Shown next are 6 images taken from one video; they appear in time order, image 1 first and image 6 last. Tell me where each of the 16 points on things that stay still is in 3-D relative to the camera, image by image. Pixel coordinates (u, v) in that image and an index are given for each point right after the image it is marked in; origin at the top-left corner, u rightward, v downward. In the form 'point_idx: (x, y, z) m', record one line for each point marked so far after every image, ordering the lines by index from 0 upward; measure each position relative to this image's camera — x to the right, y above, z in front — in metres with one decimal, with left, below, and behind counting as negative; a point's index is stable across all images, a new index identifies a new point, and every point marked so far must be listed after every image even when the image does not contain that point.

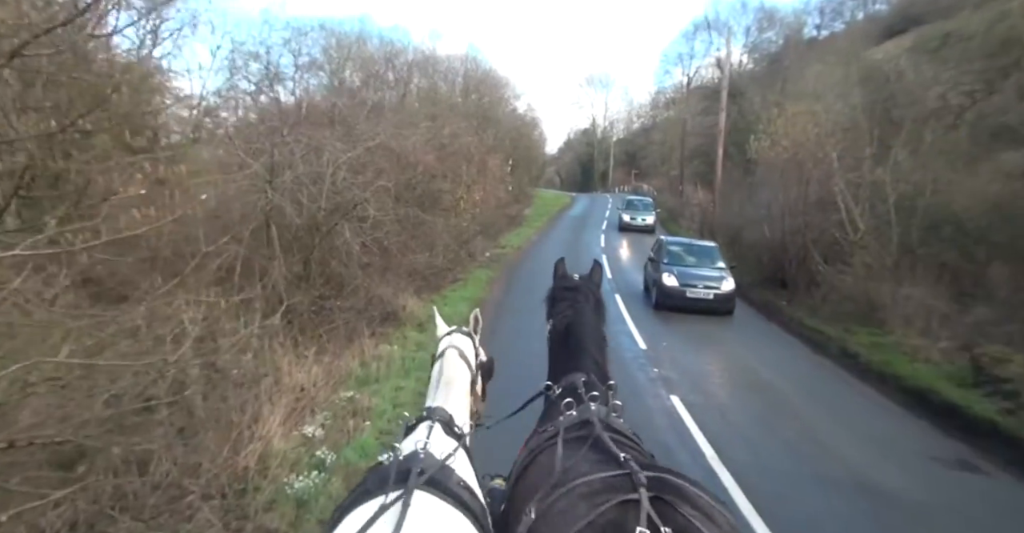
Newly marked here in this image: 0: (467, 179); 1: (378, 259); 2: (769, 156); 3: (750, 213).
0: (-1.3, +2.7, +18.1) m
1: (-2.4, +0.1, +10.5) m
2: (+6.4, +2.7, +14.8) m
3: (+6.6, +1.4, +16.4) m
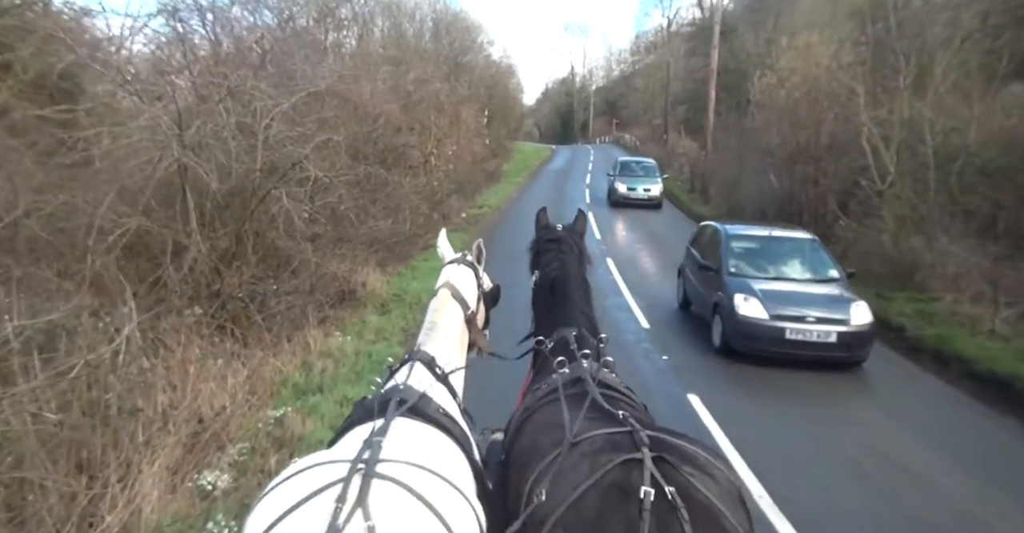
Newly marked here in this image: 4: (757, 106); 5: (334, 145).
0: (-2.0, +3.7, +16.2) m
1: (-2.8, +0.6, +8.9) m
2: (+5.8, +3.7, +13.2) m
3: (+6.0, +2.6, +14.9) m
4: (+6.3, +4.1, +15.4) m
5: (-2.9, +1.9, +9.5) m
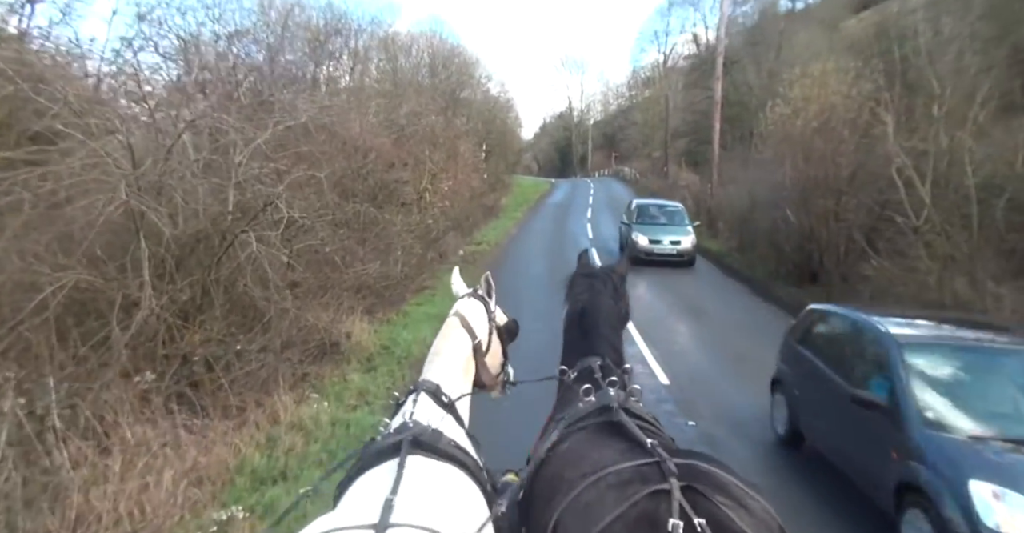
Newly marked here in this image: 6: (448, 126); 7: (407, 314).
0: (-2.0, +2.6, +15.6) m
1: (-2.8, -0.1, +8.0) m
2: (+5.8, +2.9, +12.6) m
3: (+6.0, +1.7, +14.2) m
4: (+6.3, +3.1, +14.7) m
5: (-2.9, +1.2, +8.7) m
6: (-2.1, +4.6, +19.6) m
7: (-1.8, -0.8, +10.5) m
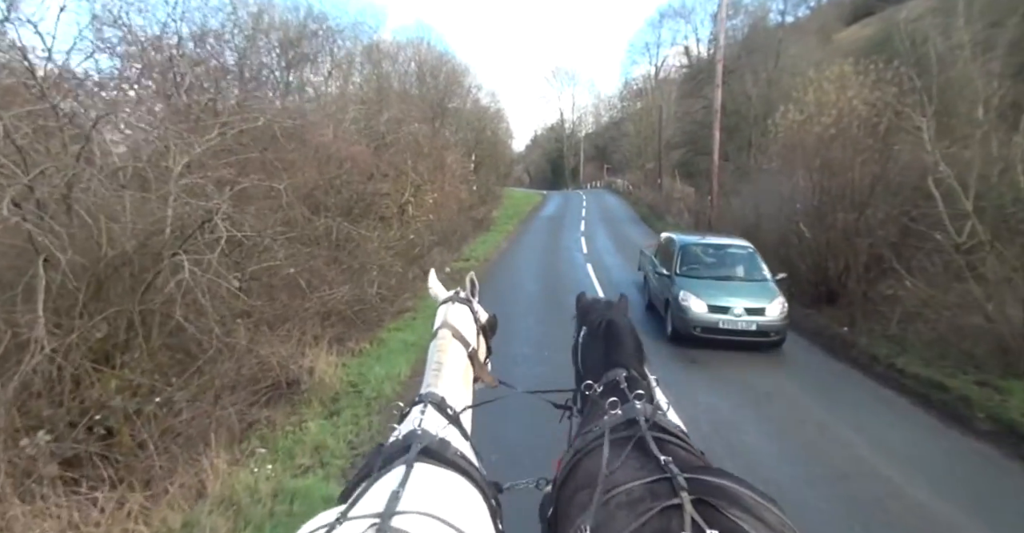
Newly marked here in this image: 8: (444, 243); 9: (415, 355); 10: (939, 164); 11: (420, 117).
0: (-2.3, +2.2, +14.5) m
1: (-2.9, -0.4, +6.9) m
2: (+5.5, +2.5, +11.6) m
3: (+5.8, +1.3, +13.2) m
4: (+6.1, +2.7, +13.8) m
5: (-3.1, +0.9, +7.6) m
6: (-2.4, +4.1, +18.5) m
7: (-2.0, -1.2, +9.3) m
8: (-2.2, +0.8, +19.2) m
9: (-1.4, -1.3, +8.7) m
10: (+5.8, +1.4, +8.1) m
11: (-2.6, +4.3, +17.0) m
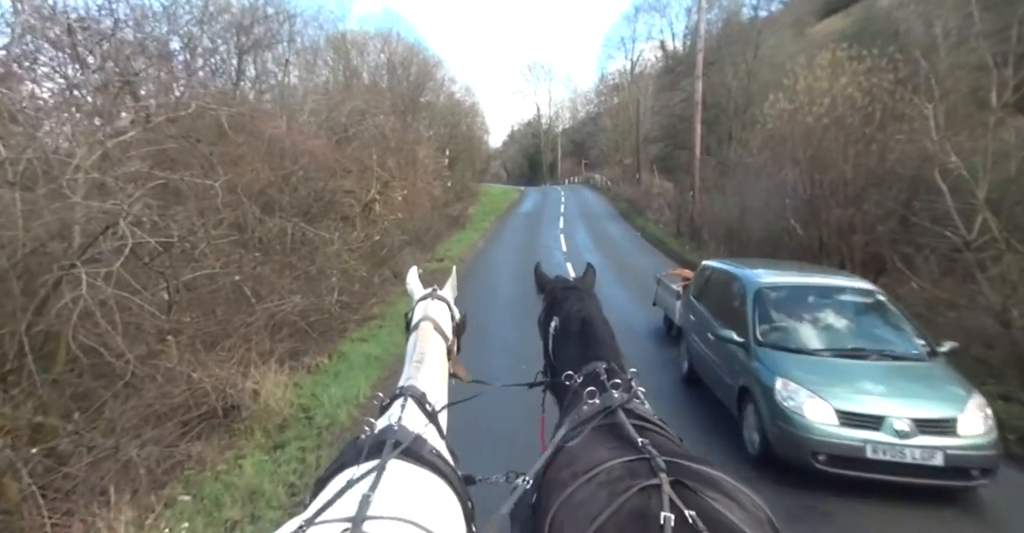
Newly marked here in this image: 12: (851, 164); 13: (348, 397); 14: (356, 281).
0: (-2.9, +2.1, +13.6) m
1: (-3.2, -0.5, +6.0) m
2: (+5.0, +2.6, +11.0) m
3: (+5.2, +1.3, +12.6) m
4: (+5.5, +2.8, +13.1) m
5: (-3.4, +0.8, +6.7) m
6: (-3.2, +4.0, +17.6) m
7: (-2.4, -1.2, +8.5) m
8: (-2.9, +0.7, +18.3) m
9: (-1.8, -1.4, +7.8) m
10: (+5.4, +1.4, +7.5) m
11: (-3.3, +4.2, +16.0) m
12: (+5.6, +1.7, +9.8) m
13: (-1.9, -1.5, +6.8) m
14: (-2.7, -0.2, +10.4) m
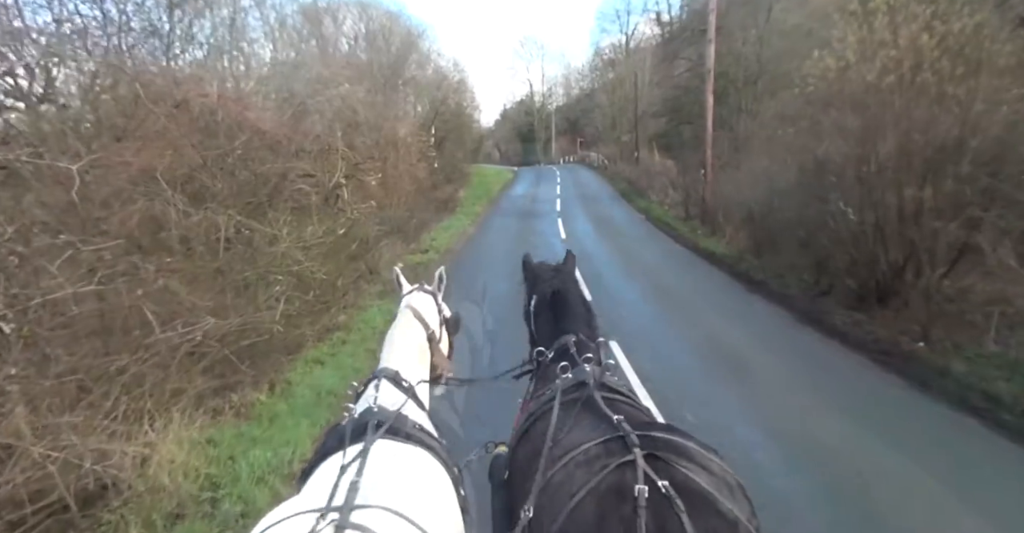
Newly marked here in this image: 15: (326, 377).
0: (-3.1, +2.2, +11.6) m
1: (-3.3, -0.7, +4.1) m
2: (+4.9, +2.7, +9.1) m
3: (+5.1, +1.5, +10.7) m
4: (+5.3, +3.0, +11.3) m
5: (-3.5, +0.7, +4.8) m
6: (-3.4, +4.3, +15.6) m
7: (-2.5, -1.3, +6.6) m
8: (-3.1, +1.0, +16.5) m
9: (-1.8, -1.4, +6.0) m
10: (+5.3, +1.4, +5.6) m
11: (-3.5, +4.4, +14.0) m
12: (+5.4, +1.8, +8.0) m
13: (-2.0, -1.6, +4.9) m
14: (-2.8, -0.2, +8.5) m
15: (-2.2, -1.3, +7.0) m
